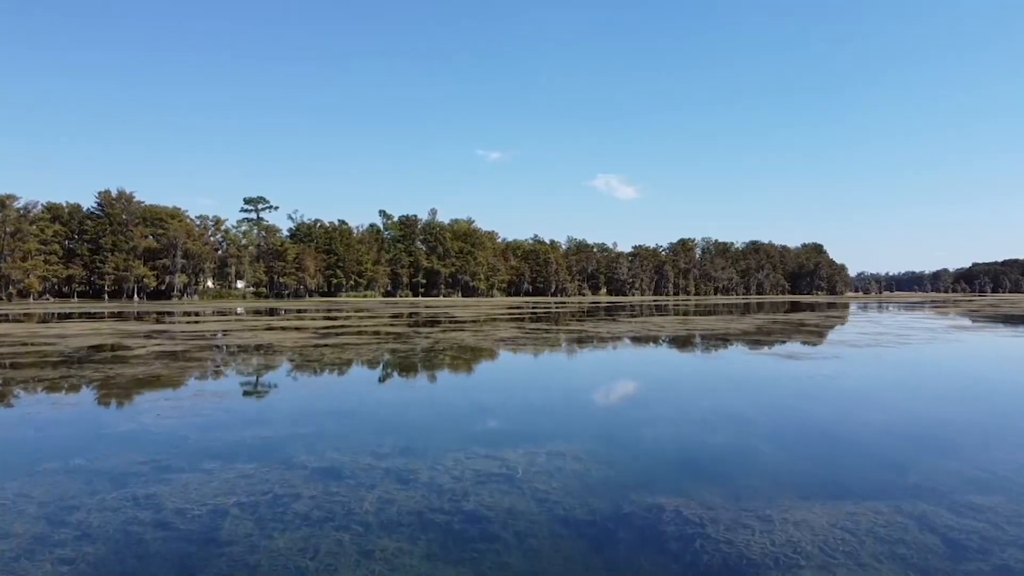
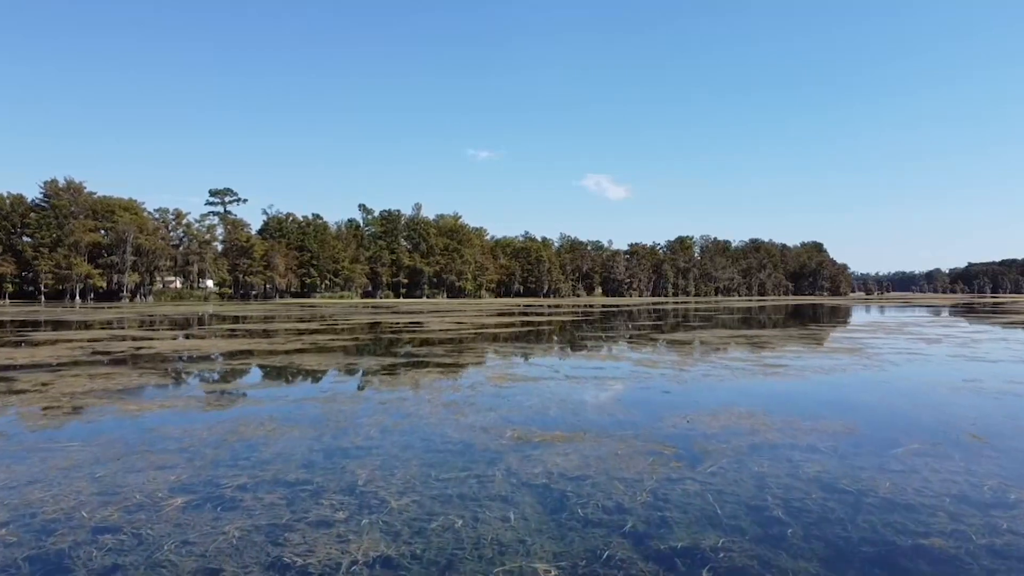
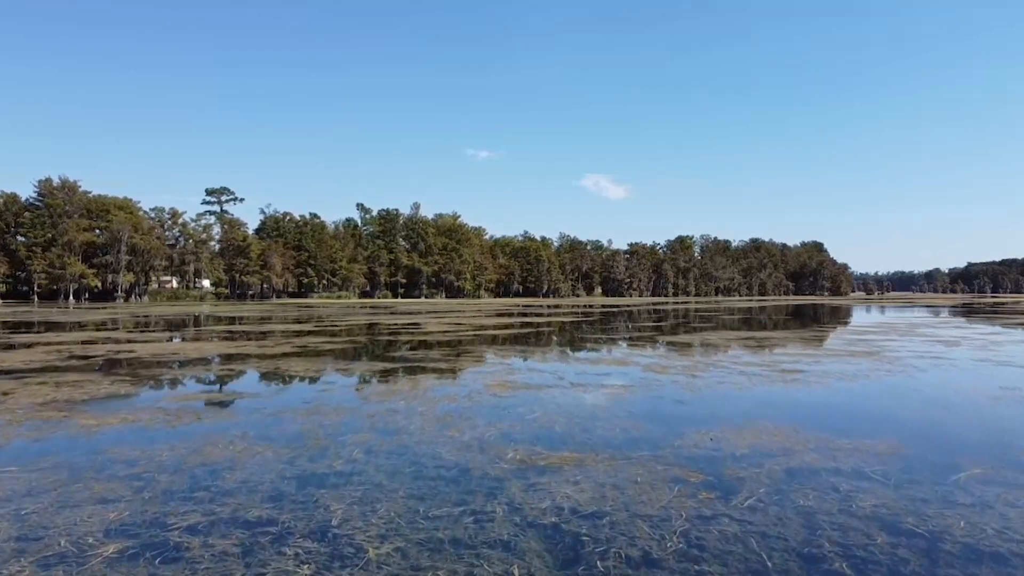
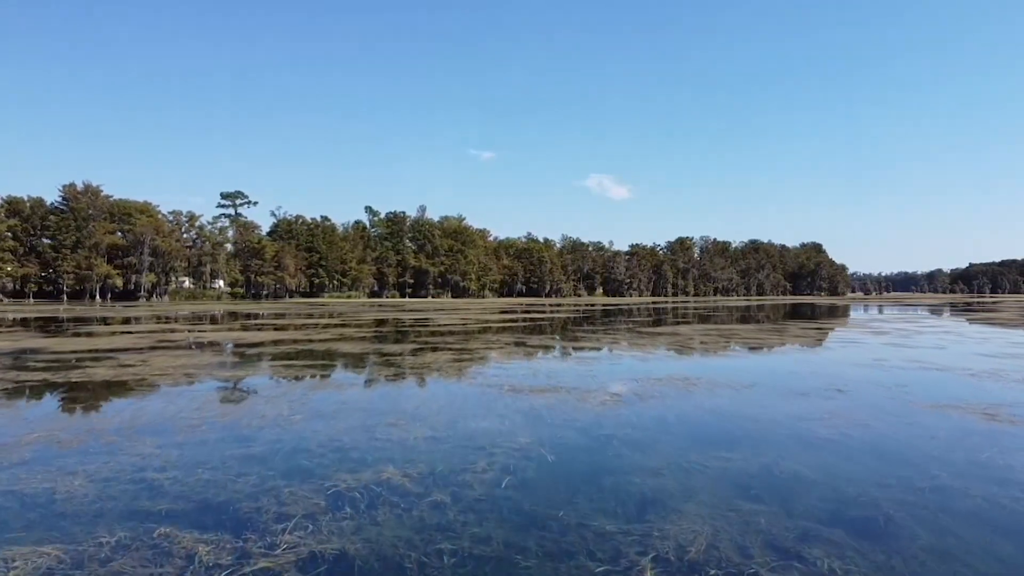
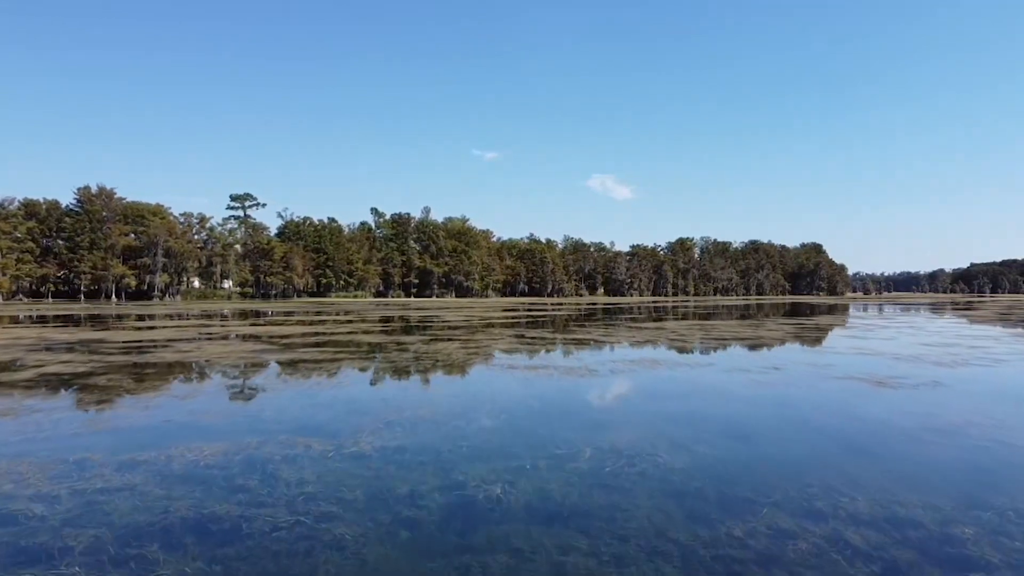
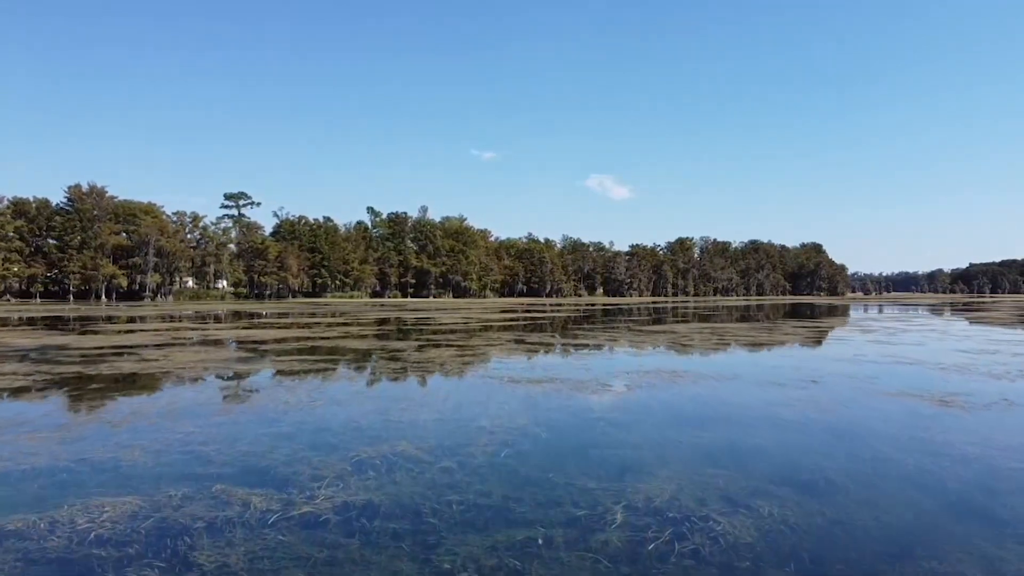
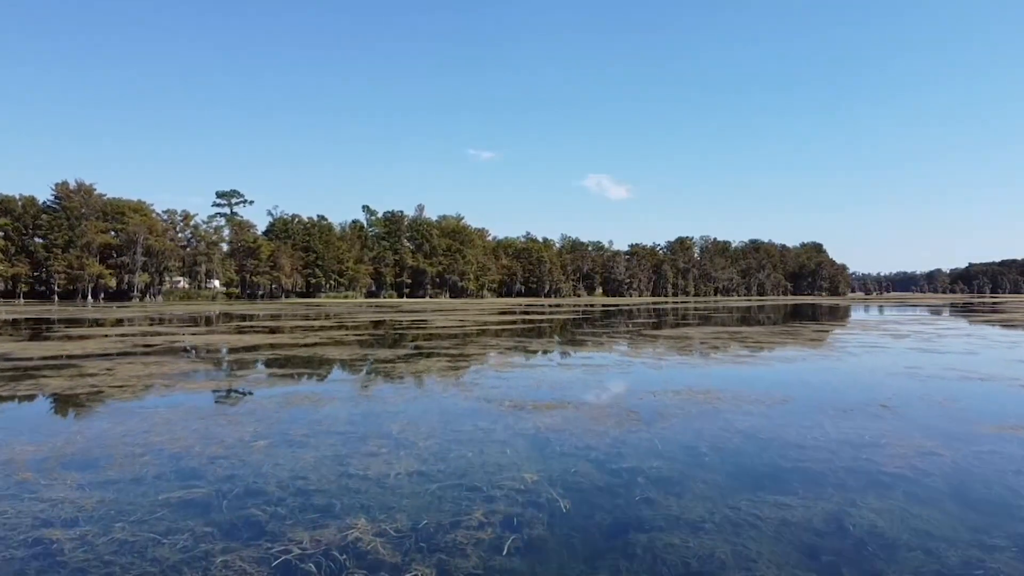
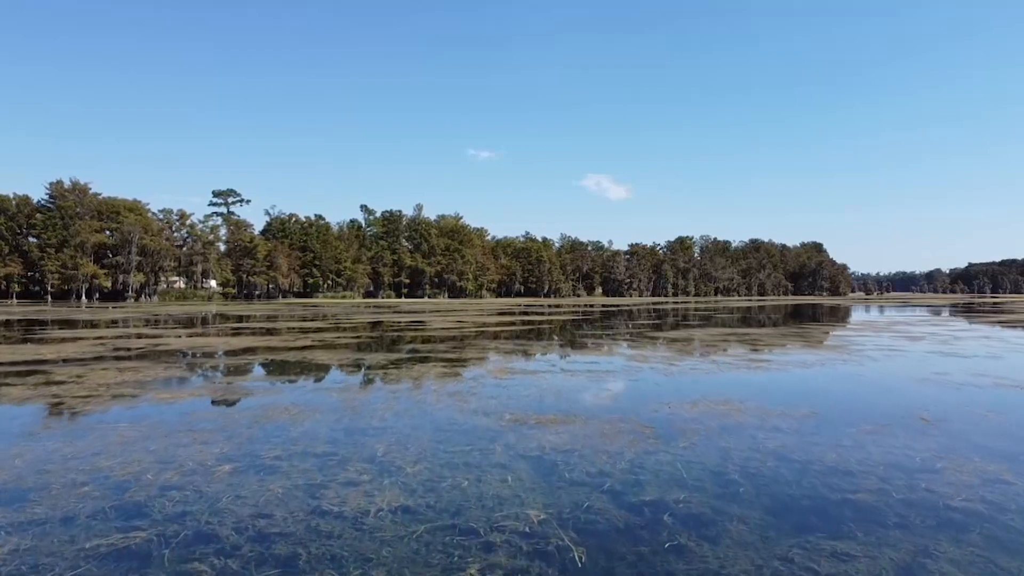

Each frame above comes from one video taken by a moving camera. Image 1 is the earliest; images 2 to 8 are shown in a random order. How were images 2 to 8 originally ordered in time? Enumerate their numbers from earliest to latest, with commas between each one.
5, 6, 4, 7, 8, 2, 3
